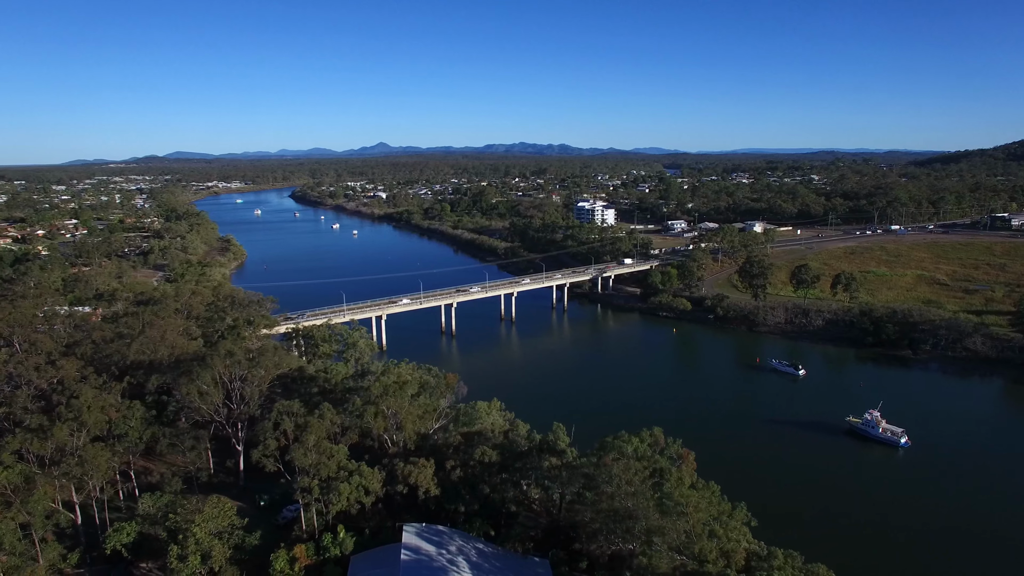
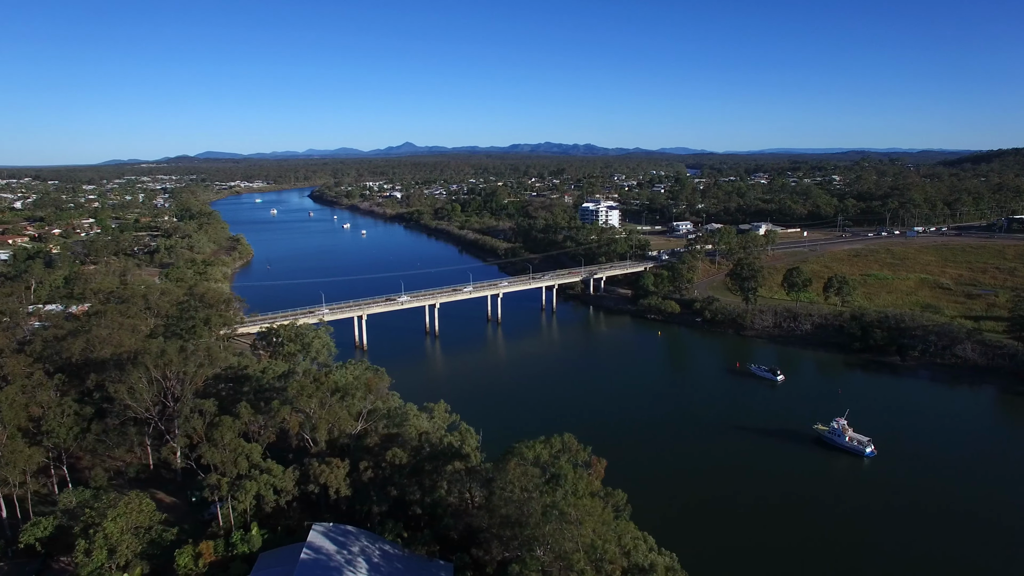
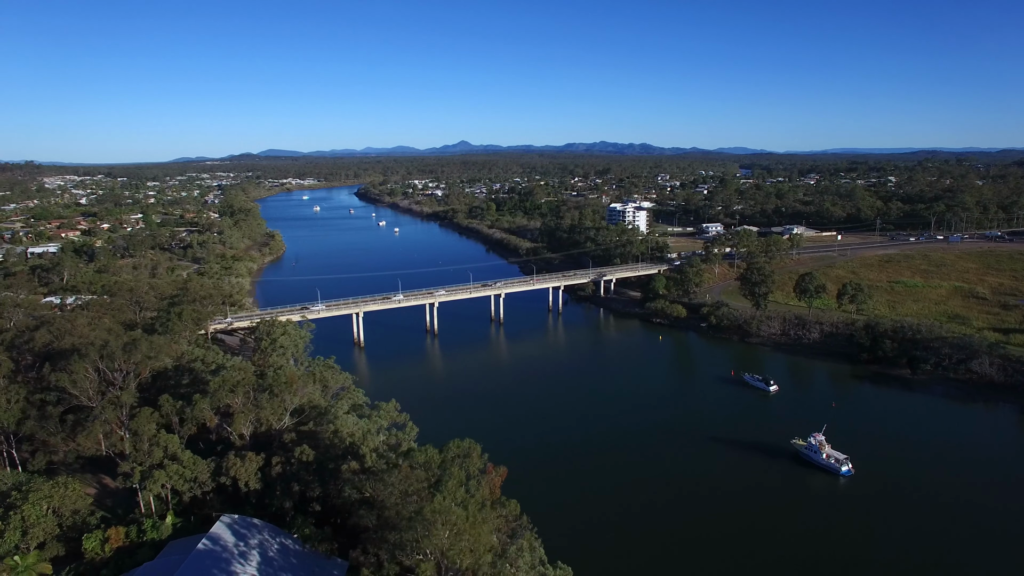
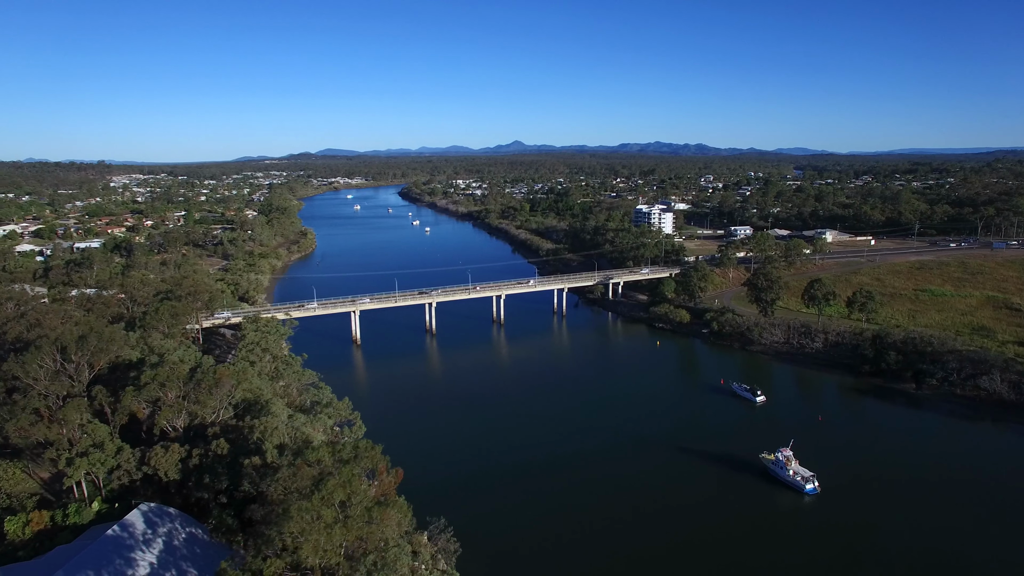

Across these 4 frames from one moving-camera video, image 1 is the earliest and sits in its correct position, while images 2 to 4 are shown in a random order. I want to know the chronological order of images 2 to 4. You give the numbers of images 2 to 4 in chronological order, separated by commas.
2, 3, 4
